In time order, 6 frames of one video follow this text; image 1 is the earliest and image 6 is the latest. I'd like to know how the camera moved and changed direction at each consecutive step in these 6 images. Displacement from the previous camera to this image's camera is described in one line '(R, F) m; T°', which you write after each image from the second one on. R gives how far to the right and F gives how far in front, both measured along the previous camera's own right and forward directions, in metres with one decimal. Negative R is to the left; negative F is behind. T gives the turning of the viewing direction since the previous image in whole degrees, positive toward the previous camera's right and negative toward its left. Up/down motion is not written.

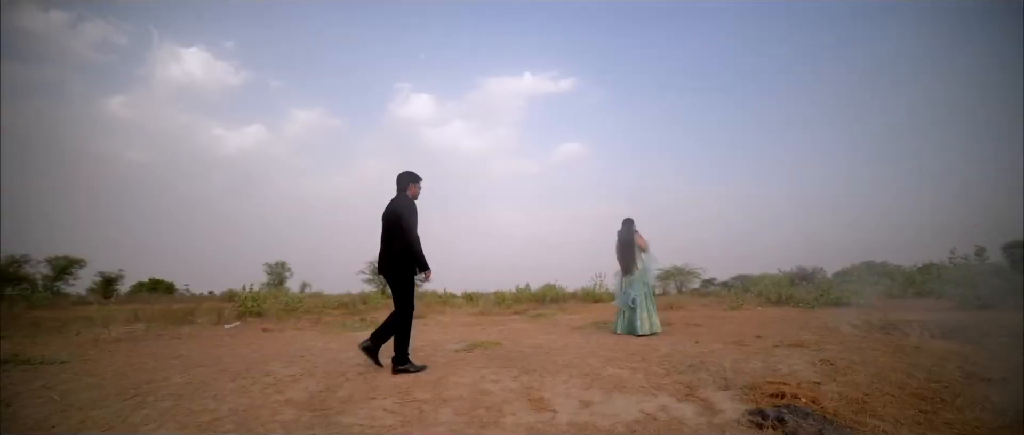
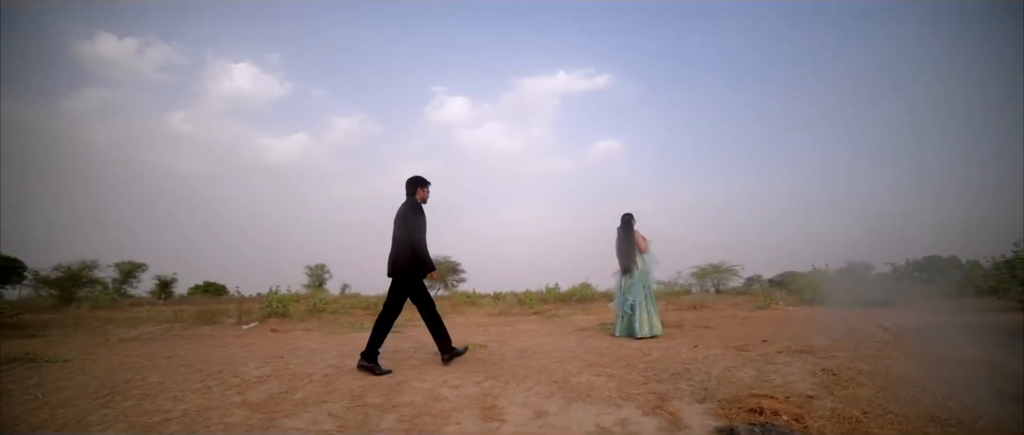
(+1.0, +0.3) m; -8°
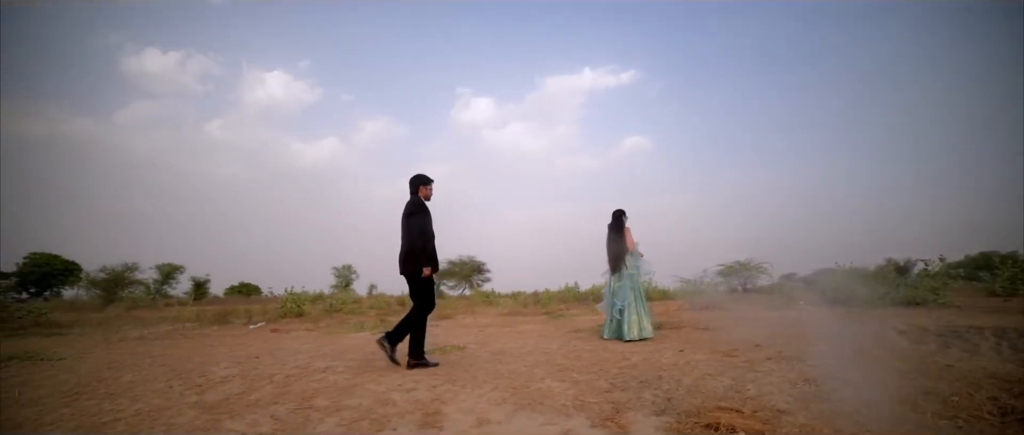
(+0.8, +0.3) m; -6°
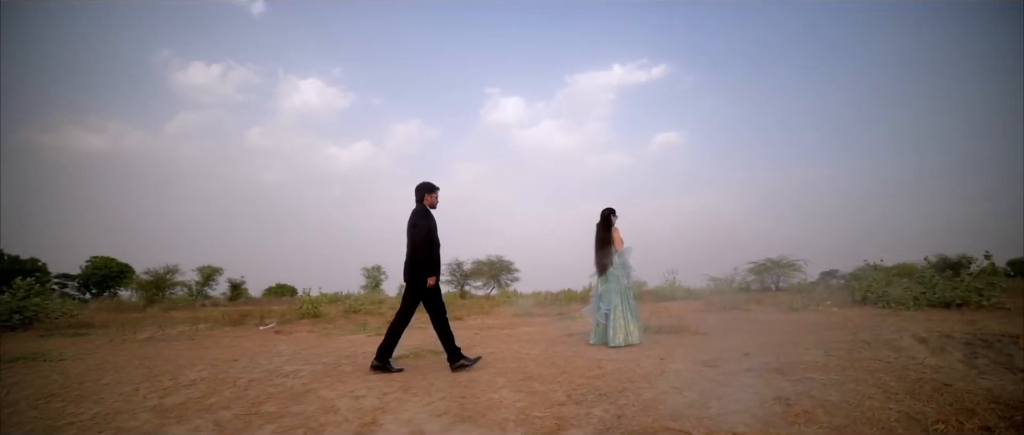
(+0.8, +0.4) m; -7°
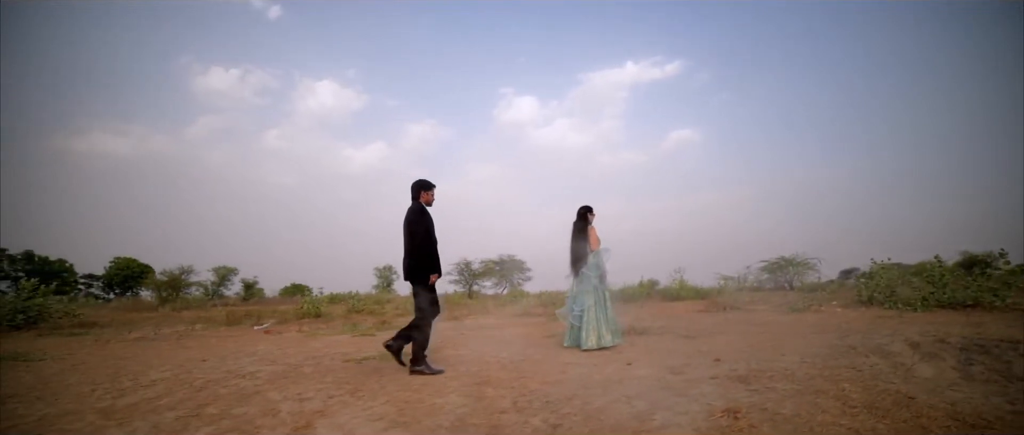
(+0.6, +0.3) m; -4°
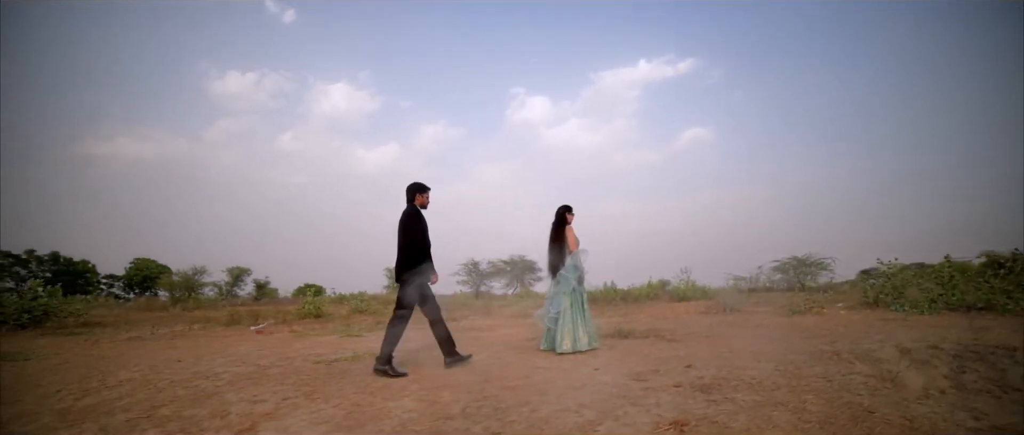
(+0.5, +0.2) m; -3°
